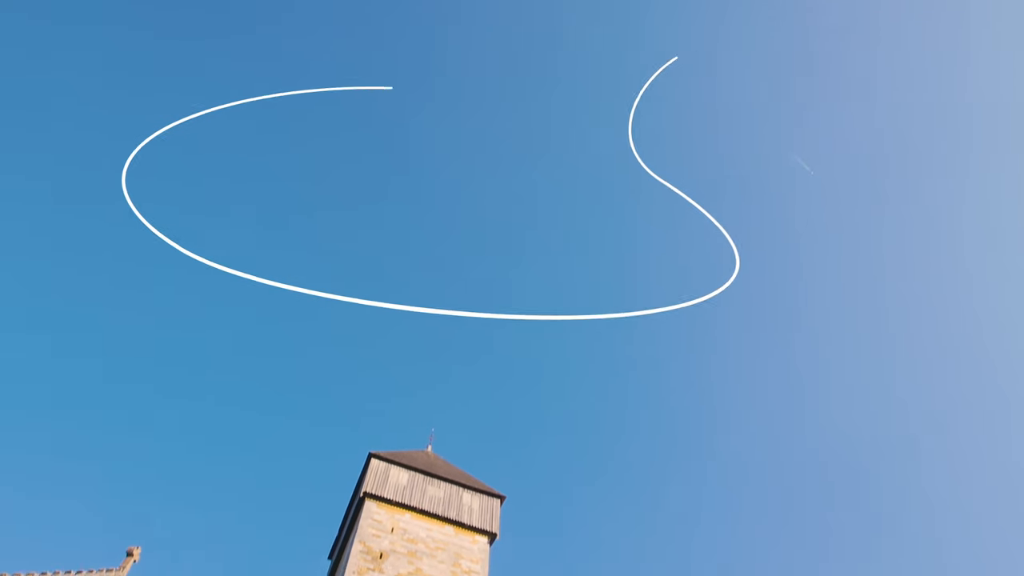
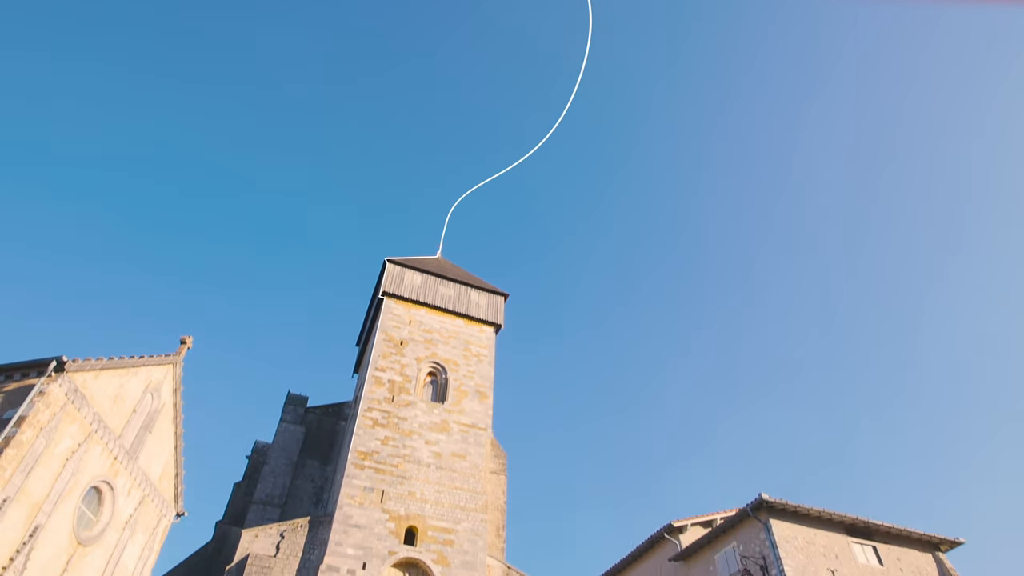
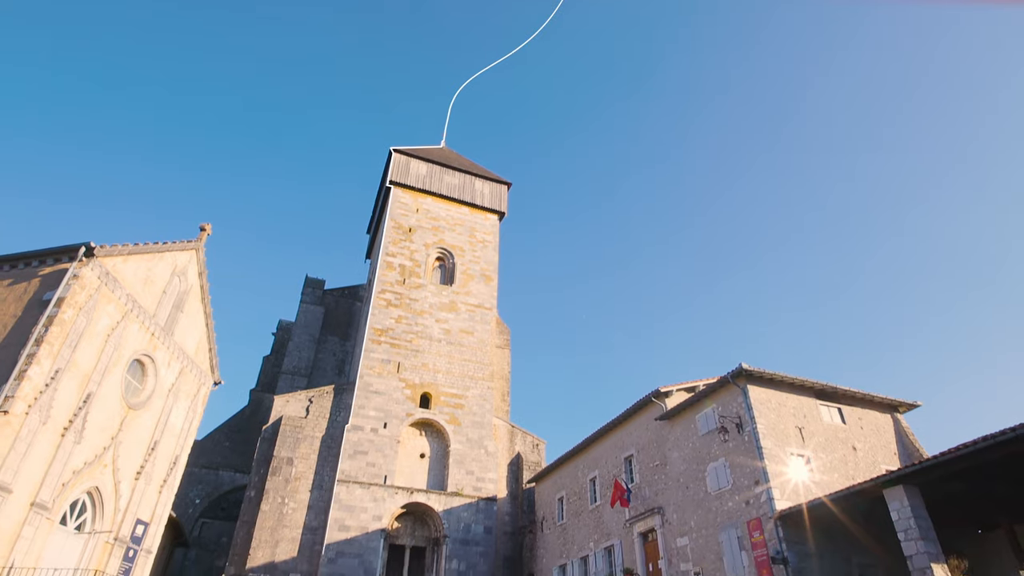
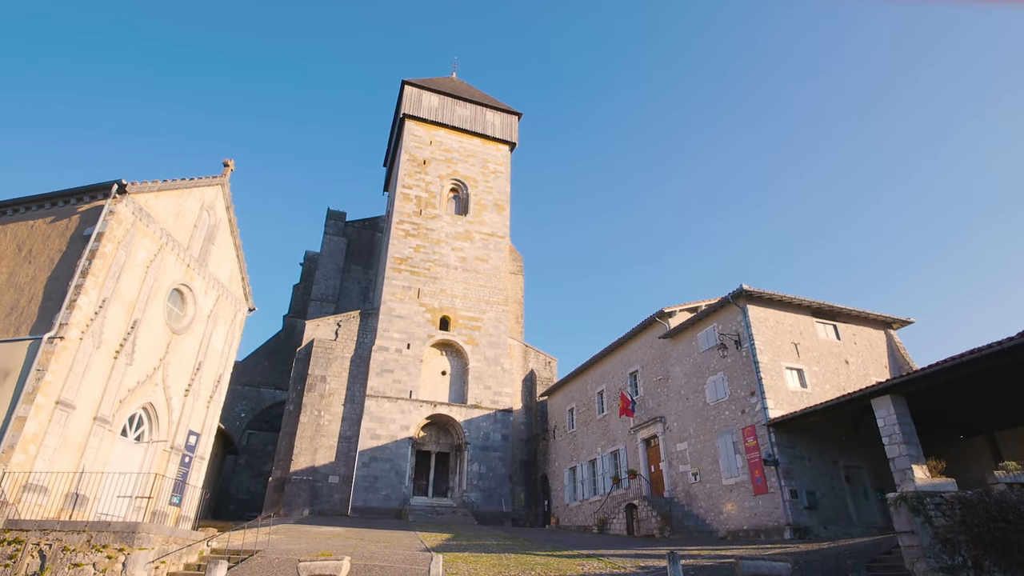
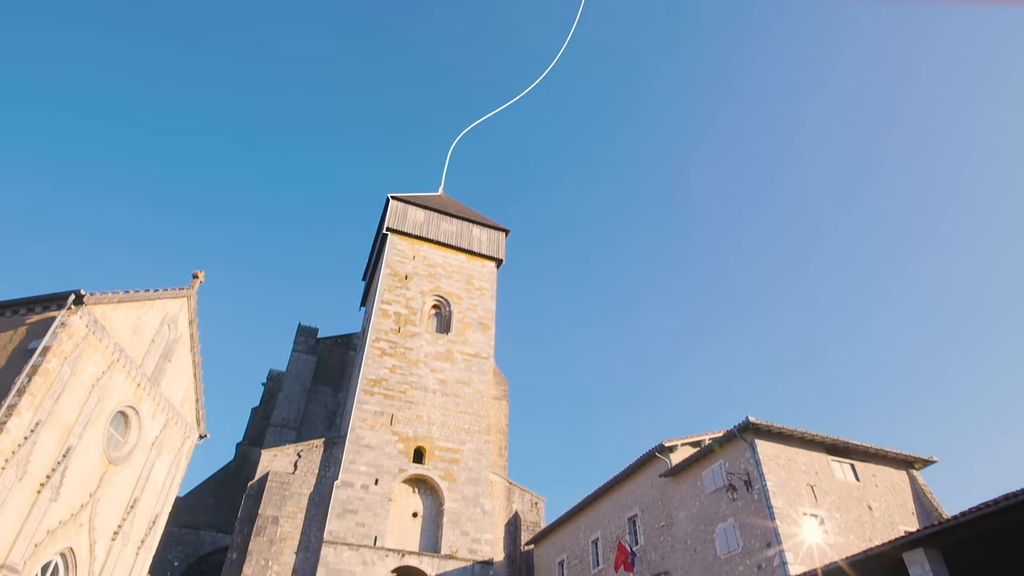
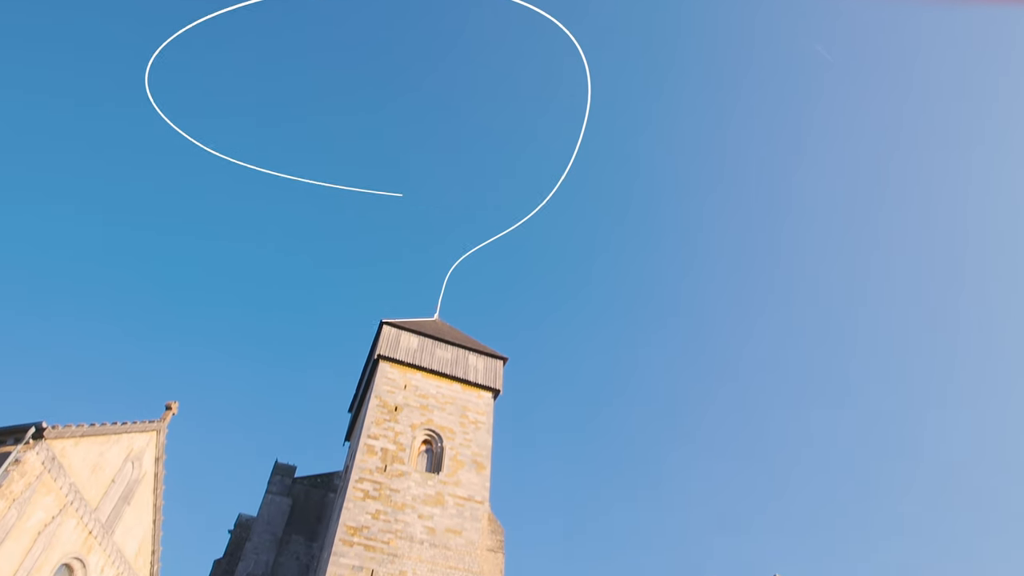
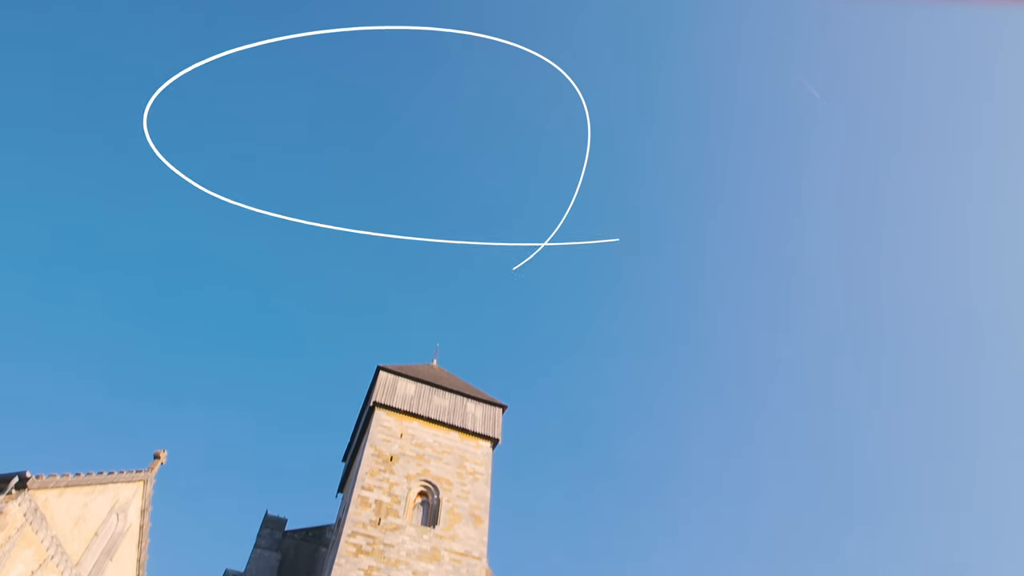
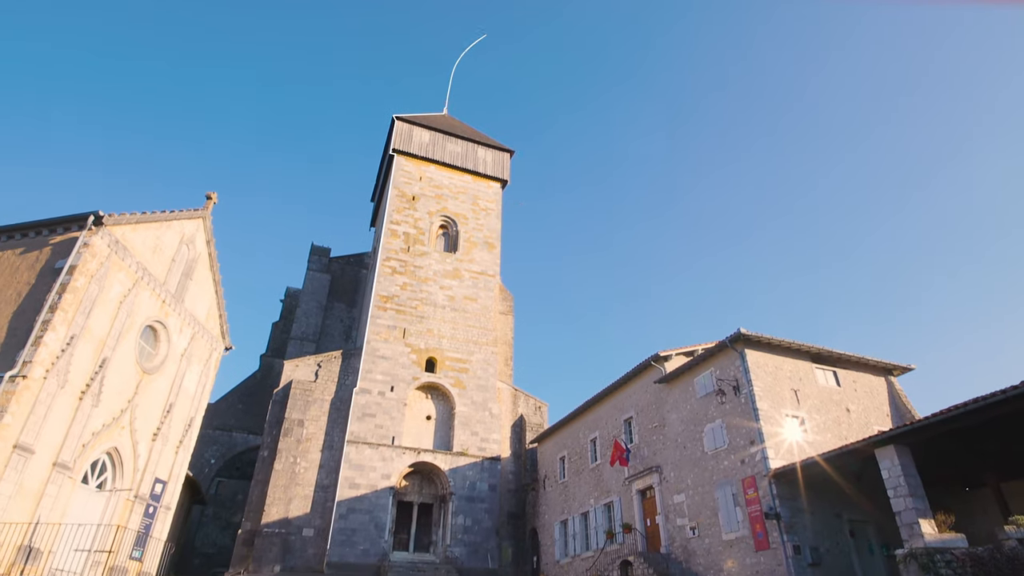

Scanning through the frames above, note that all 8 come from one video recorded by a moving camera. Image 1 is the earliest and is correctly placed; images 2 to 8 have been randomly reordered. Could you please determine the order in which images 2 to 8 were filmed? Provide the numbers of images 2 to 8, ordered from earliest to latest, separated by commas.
7, 6, 2, 5, 3, 8, 4
